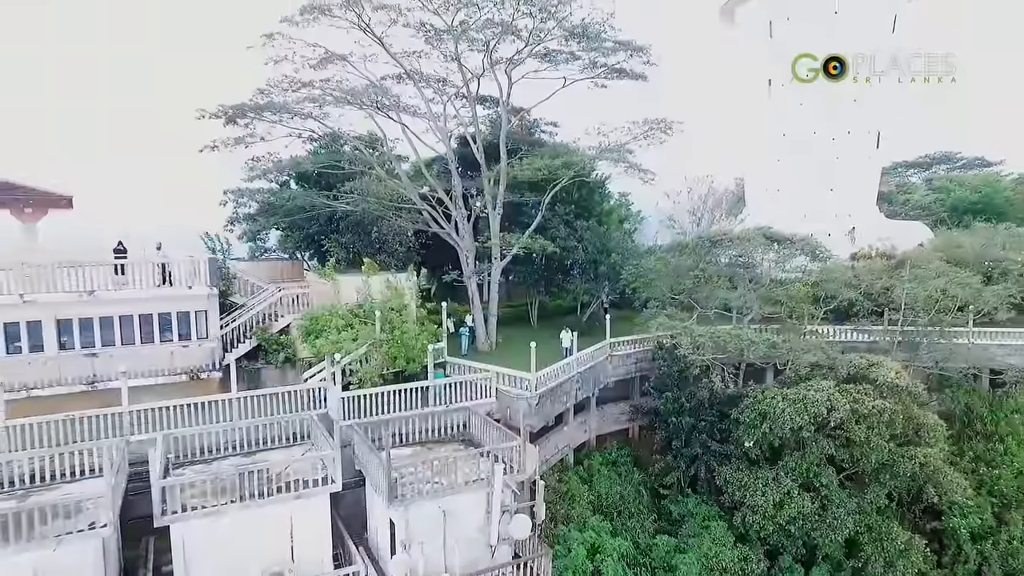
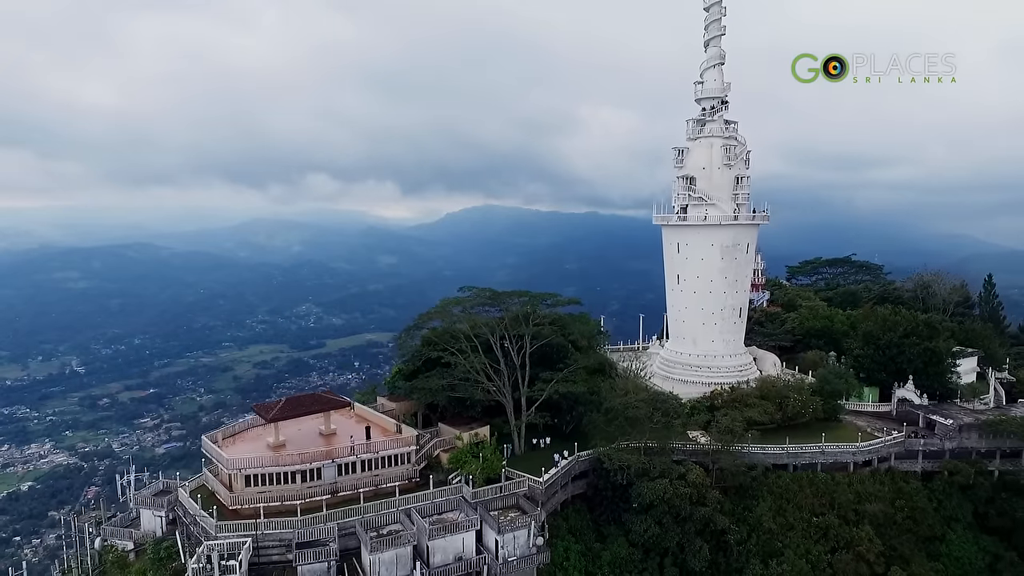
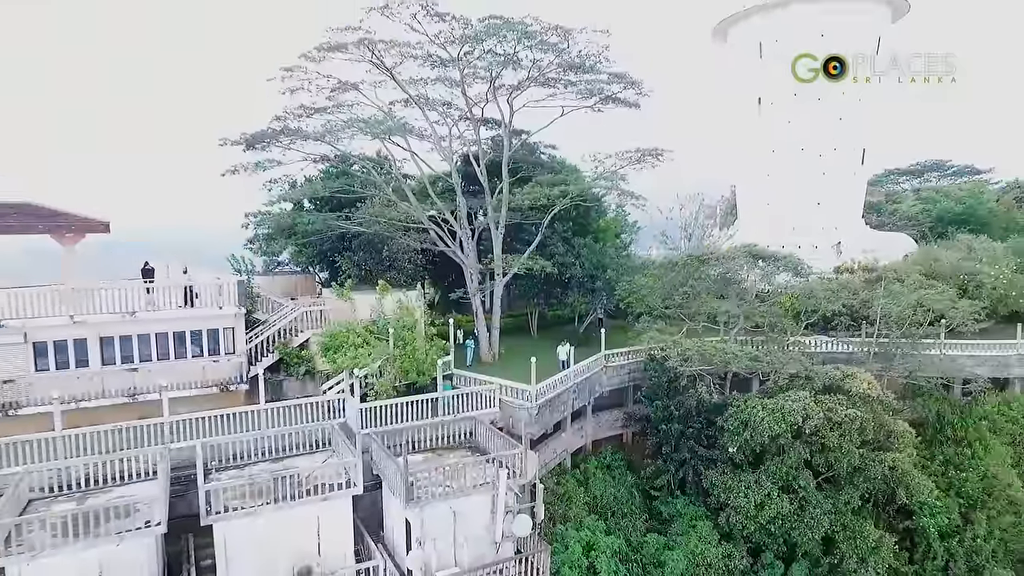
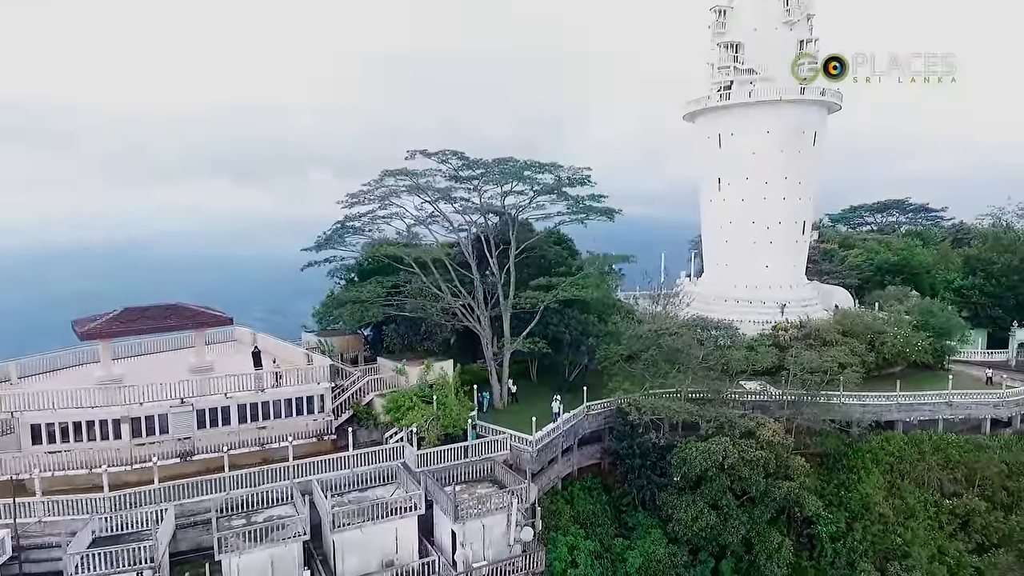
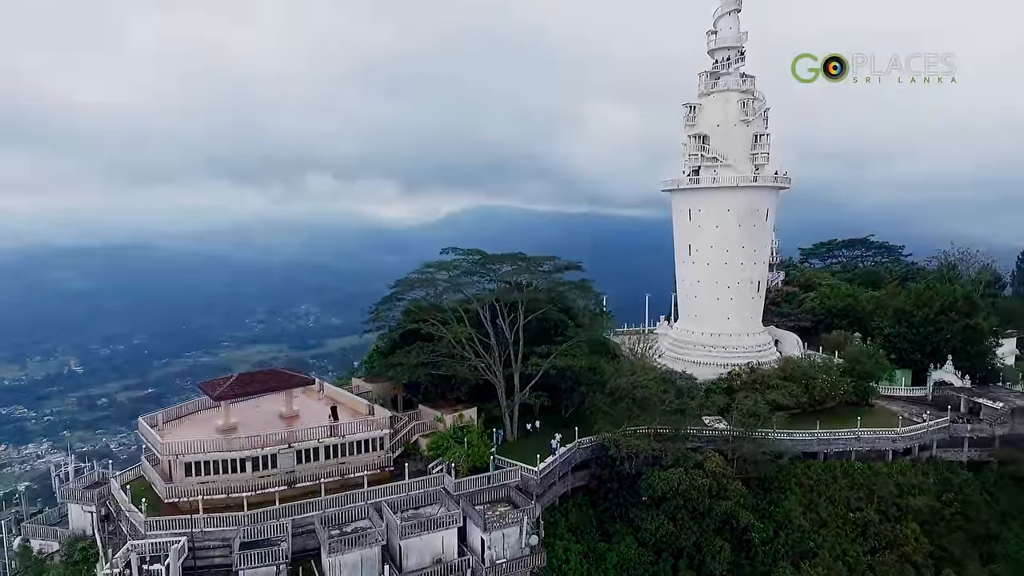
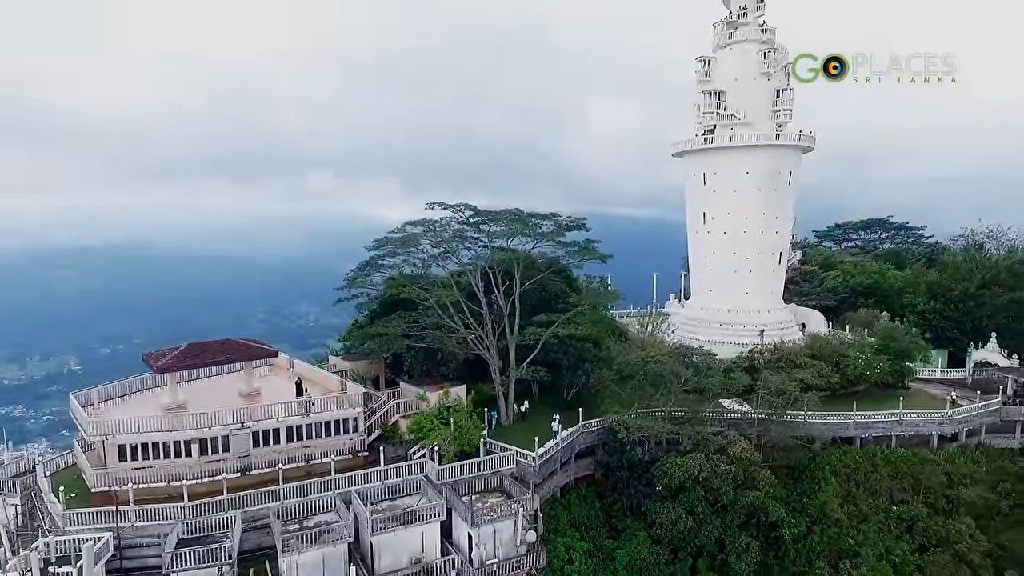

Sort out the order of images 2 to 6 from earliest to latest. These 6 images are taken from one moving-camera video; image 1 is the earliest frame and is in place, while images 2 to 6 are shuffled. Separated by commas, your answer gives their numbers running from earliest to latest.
3, 4, 6, 5, 2
